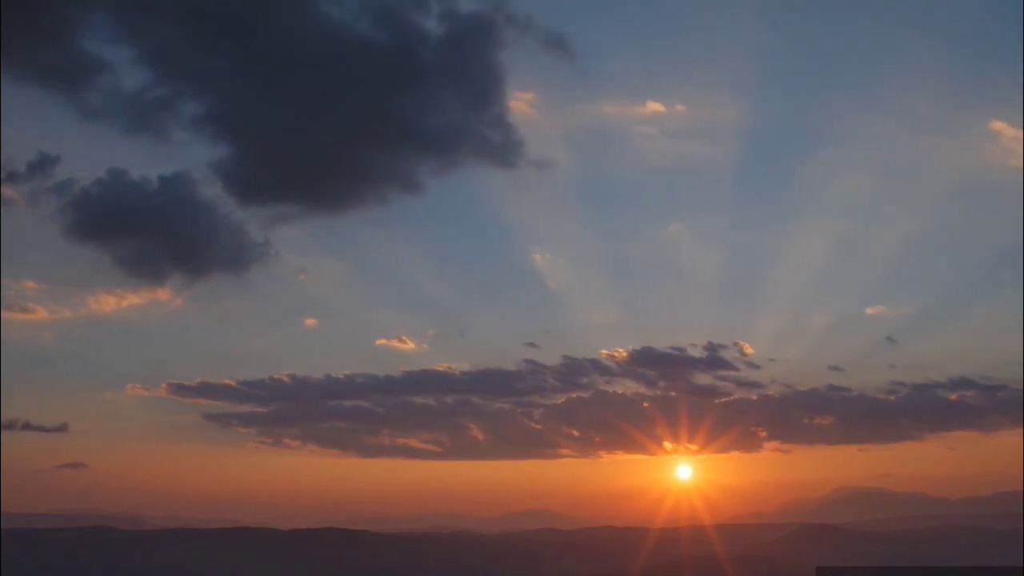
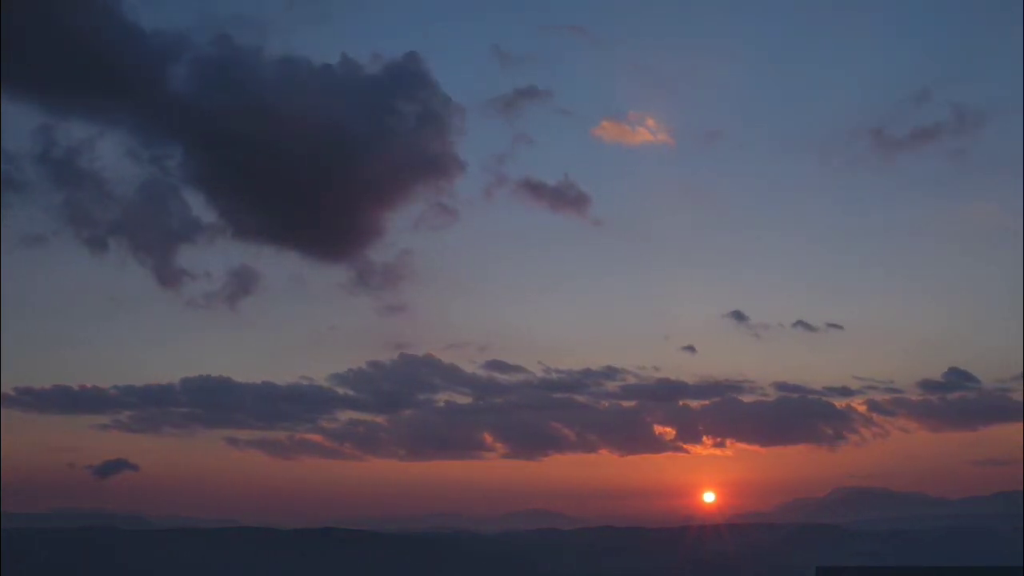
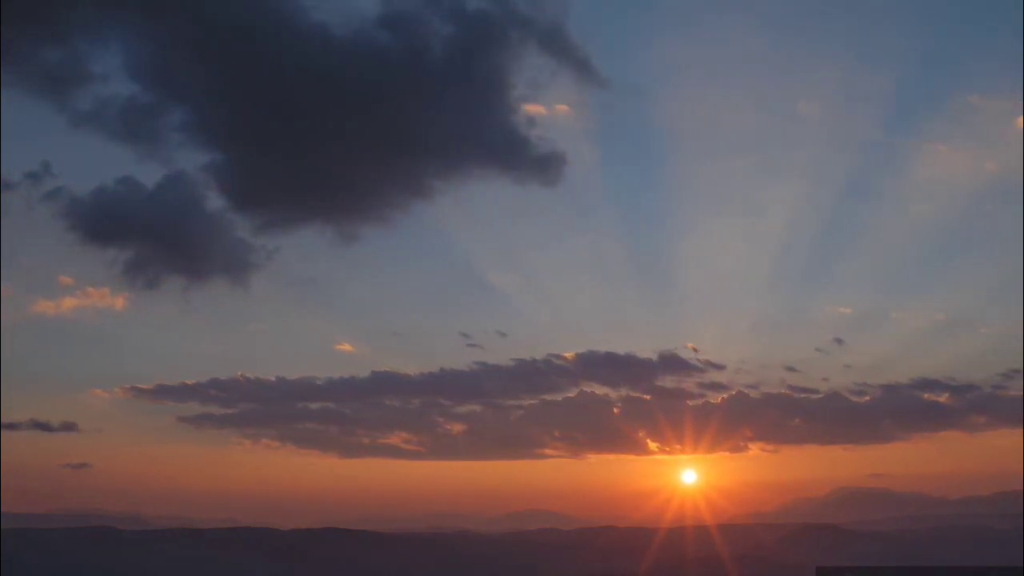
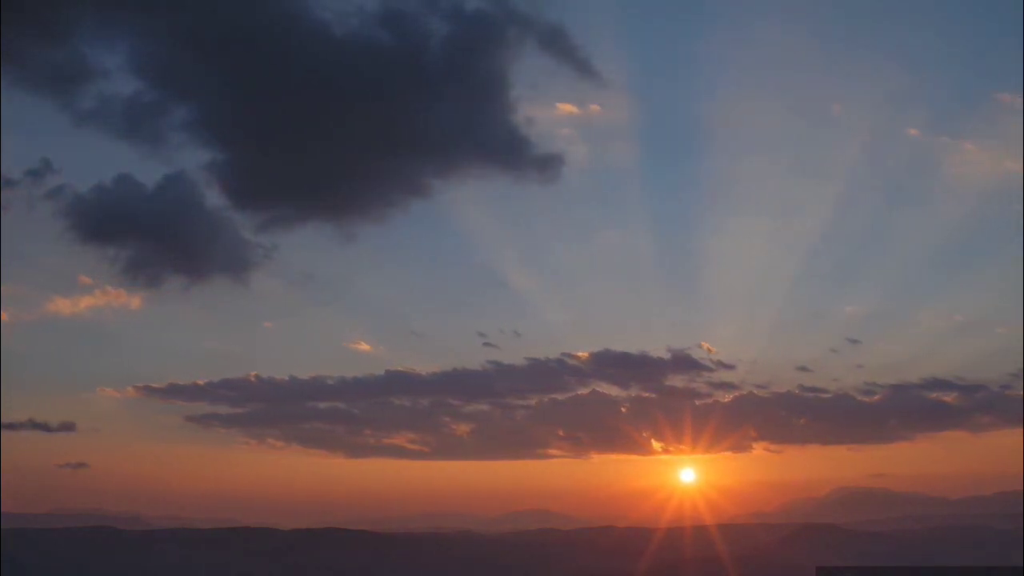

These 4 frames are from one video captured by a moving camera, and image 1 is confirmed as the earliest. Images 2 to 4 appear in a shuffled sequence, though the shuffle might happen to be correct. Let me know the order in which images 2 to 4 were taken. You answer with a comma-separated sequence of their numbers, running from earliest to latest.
4, 3, 2
